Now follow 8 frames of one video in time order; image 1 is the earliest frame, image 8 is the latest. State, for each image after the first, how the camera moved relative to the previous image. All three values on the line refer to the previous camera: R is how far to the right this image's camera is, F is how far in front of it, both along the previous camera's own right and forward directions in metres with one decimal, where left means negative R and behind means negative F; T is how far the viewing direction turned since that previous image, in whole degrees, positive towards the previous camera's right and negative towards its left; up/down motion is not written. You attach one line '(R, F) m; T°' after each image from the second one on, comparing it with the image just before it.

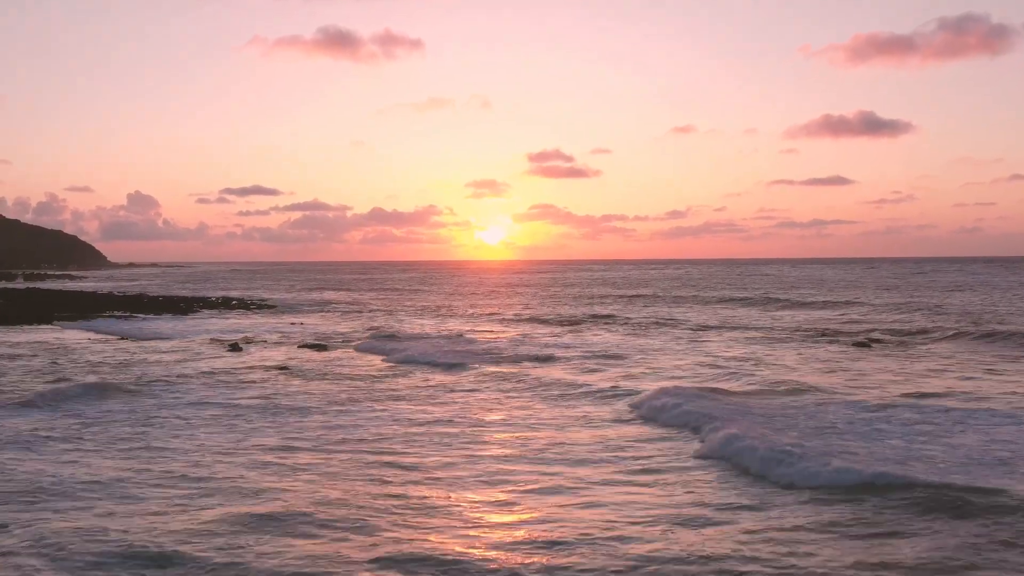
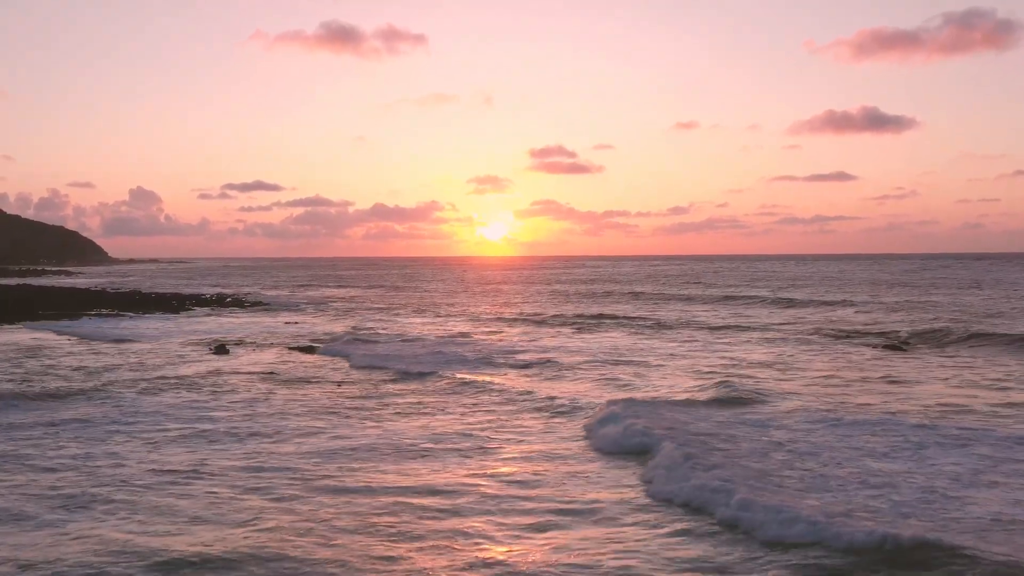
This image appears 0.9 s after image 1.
(-0.1, +1.7) m; 0°
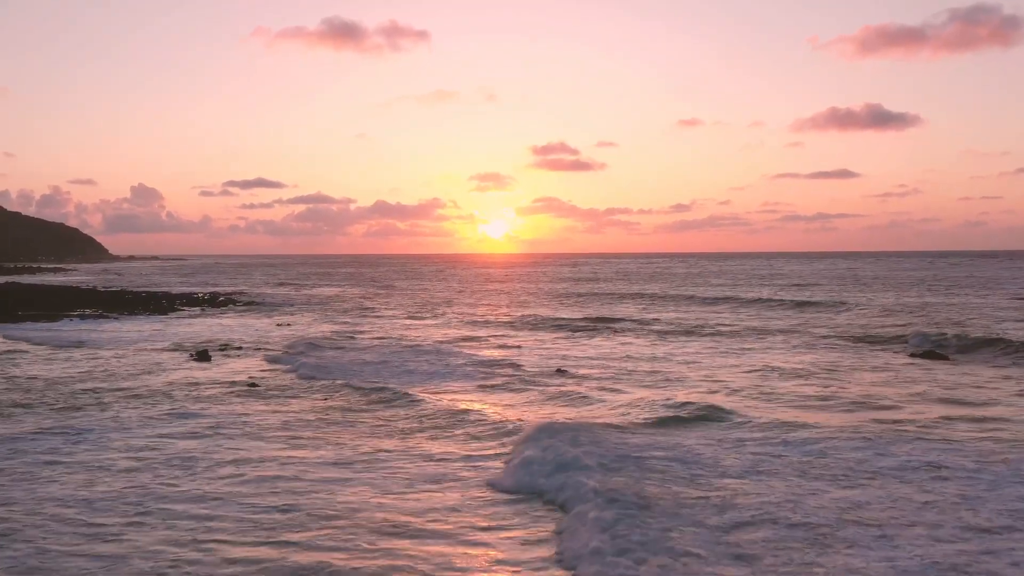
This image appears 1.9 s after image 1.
(-0.1, +2.1) m; 0°
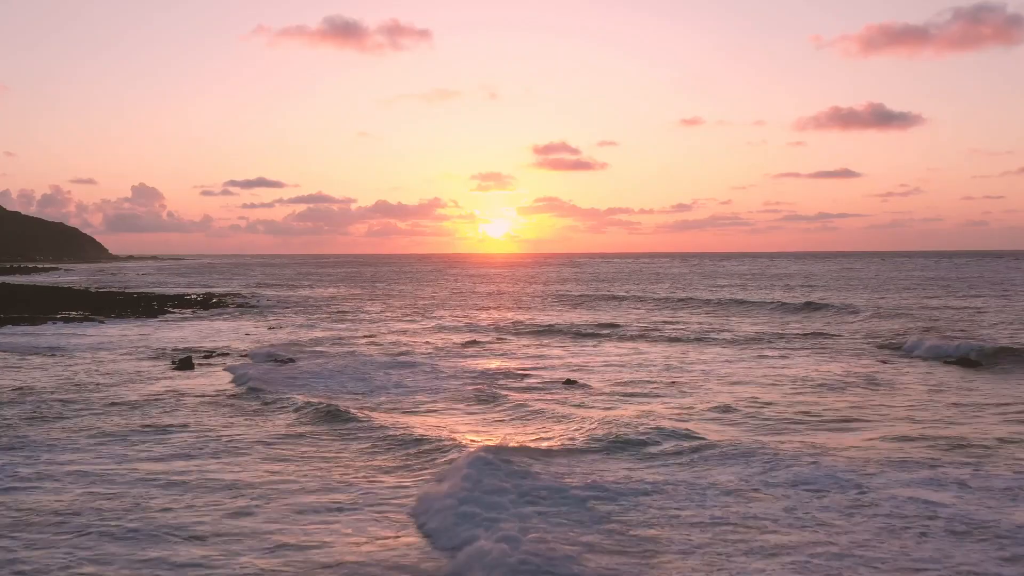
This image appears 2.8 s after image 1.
(-0.1, +1.8) m; 0°
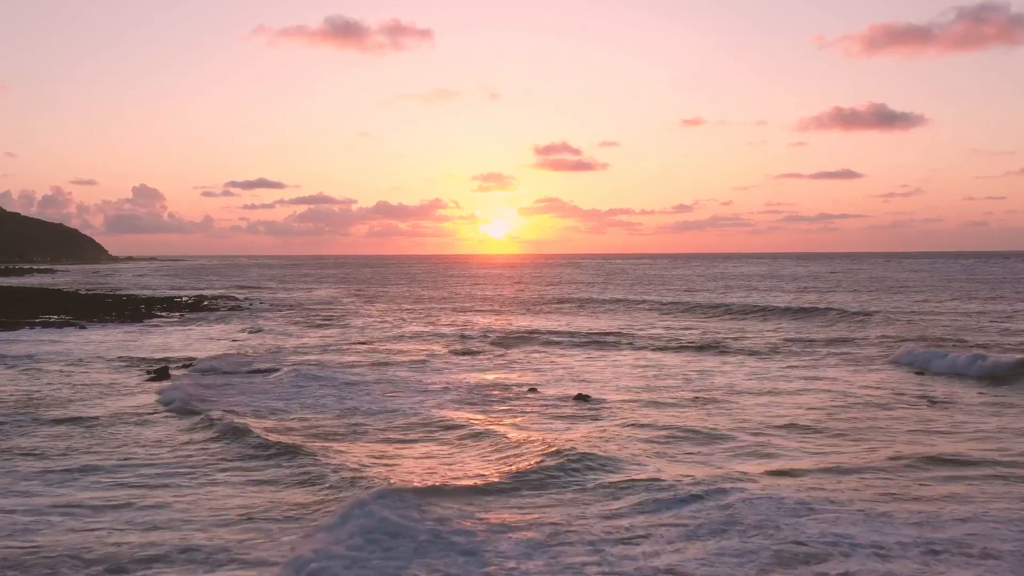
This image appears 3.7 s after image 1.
(-0.1, +2.1) m; 0°
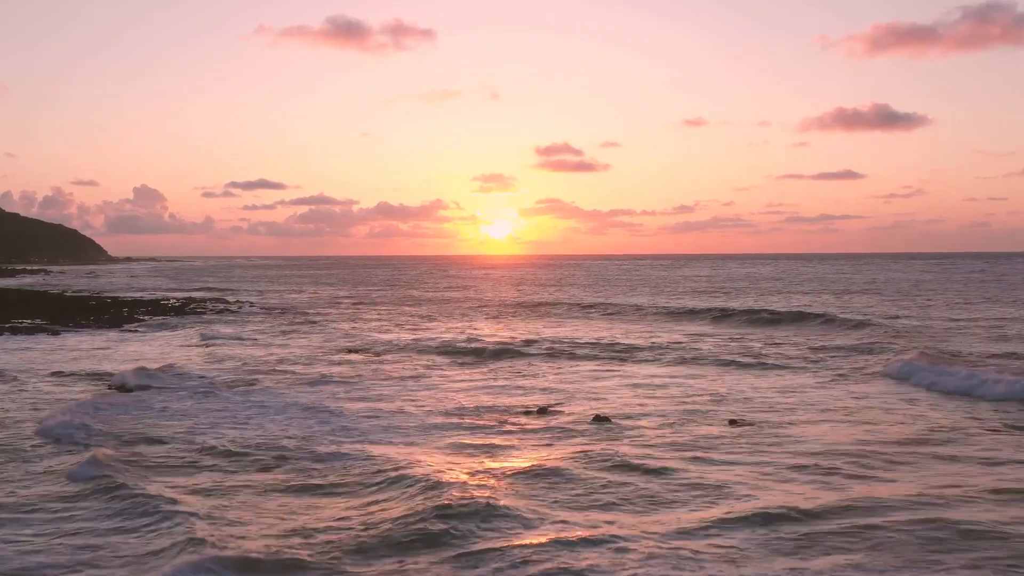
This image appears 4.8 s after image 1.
(-0.2, +2.6) m; 0°
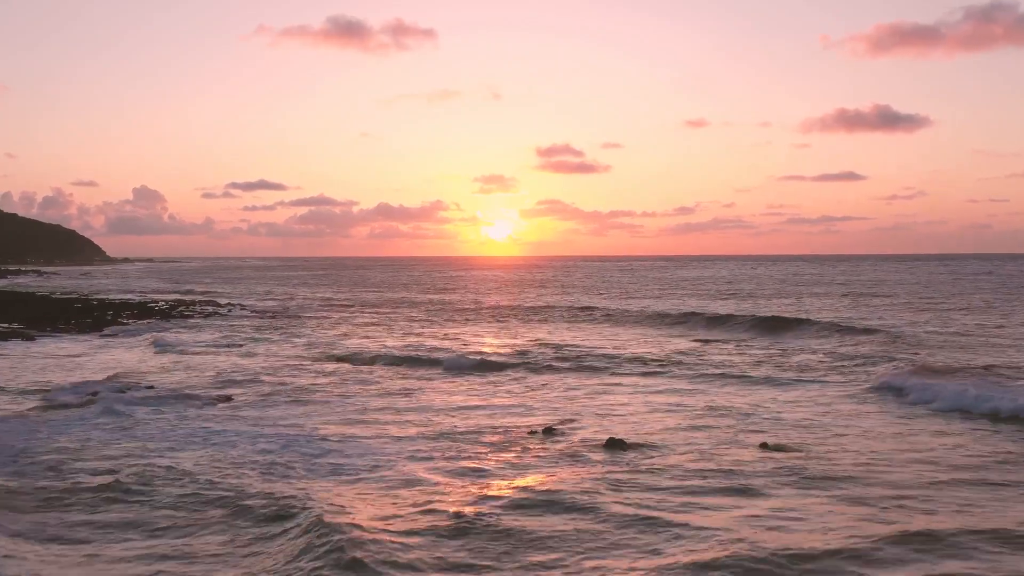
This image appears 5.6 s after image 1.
(-0.1, +1.9) m; 0°
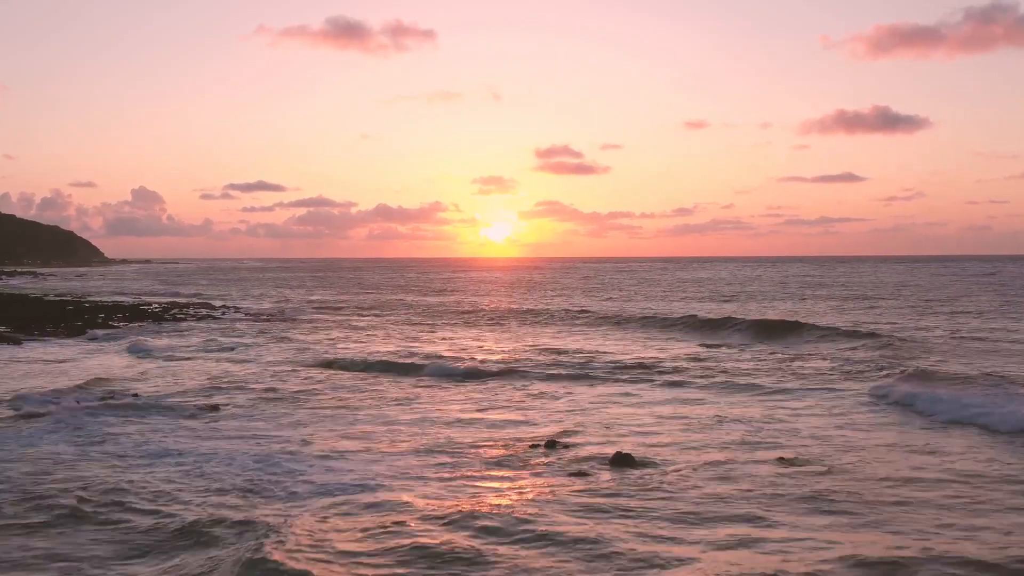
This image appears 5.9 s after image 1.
(-0.1, +1.0) m; 0°
